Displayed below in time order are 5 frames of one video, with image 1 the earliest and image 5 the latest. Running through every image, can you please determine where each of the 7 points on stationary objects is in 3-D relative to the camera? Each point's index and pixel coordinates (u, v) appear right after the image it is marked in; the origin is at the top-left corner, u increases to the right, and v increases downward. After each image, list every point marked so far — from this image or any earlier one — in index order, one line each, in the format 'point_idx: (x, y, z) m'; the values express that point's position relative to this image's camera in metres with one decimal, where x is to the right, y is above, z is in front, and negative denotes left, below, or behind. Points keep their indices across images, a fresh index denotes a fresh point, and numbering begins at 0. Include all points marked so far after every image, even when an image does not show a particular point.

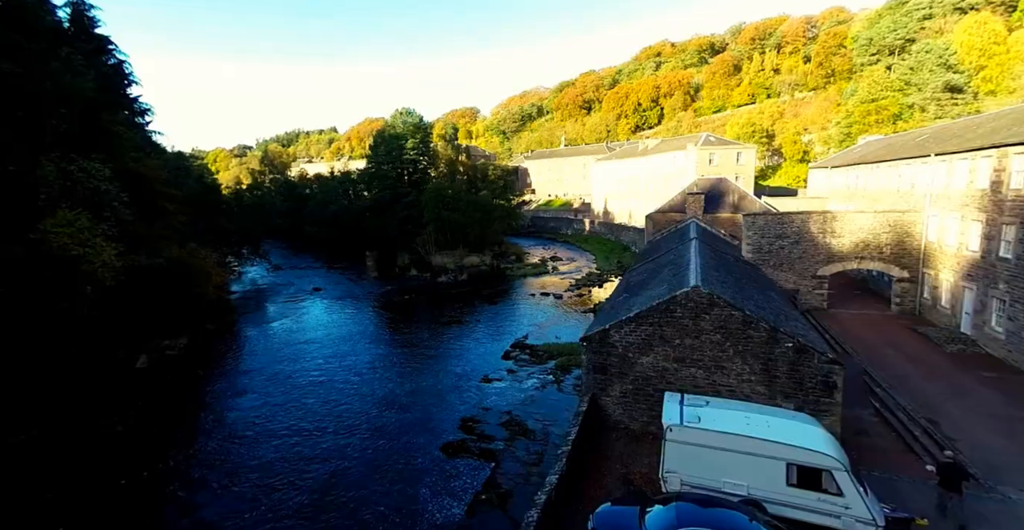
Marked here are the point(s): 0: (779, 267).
0: (+8.5, -0.1, +16.7) m
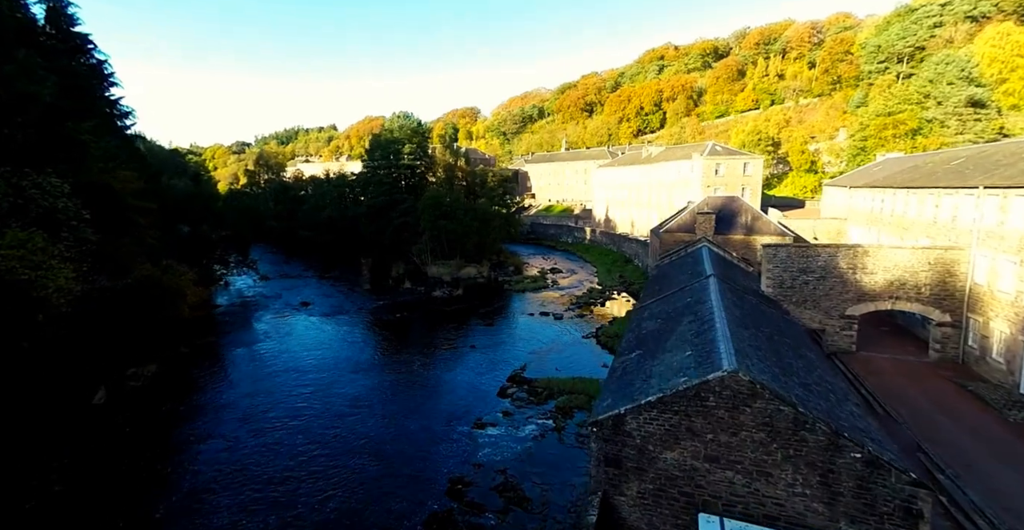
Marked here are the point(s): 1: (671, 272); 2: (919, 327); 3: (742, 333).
0: (+8.4, -1.1, +15.1) m
1: (+5.6, -0.3, +18.5) m
2: (+12.8, -2.0, +16.2) m
3: (+4.1, -1.2, +9.2) m
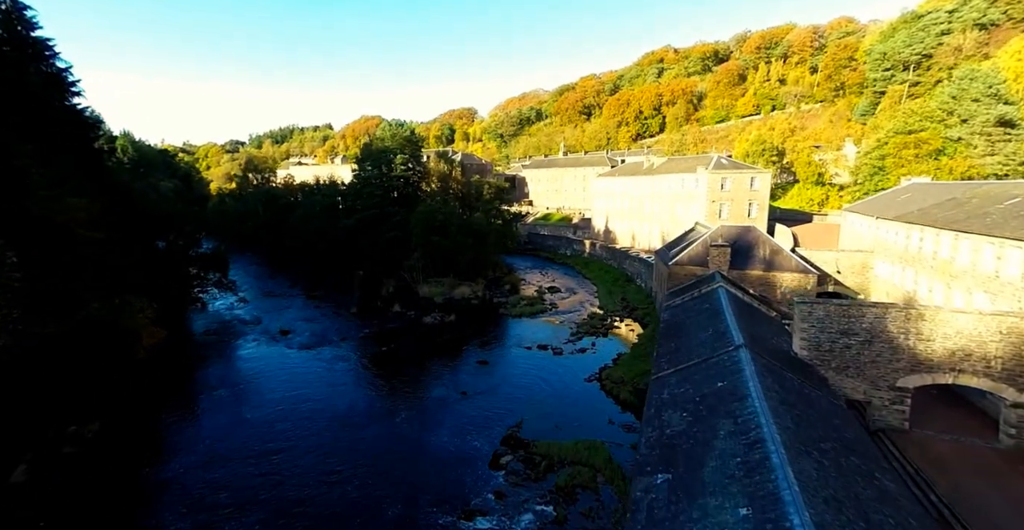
0: (+8.3, -2.7, +13.0) m
1: (+5.5, -1.8, +16.4) m
2: (+12.6, -3.6, +14.2) m
3: (+4.0, -2.7, +7.1) m
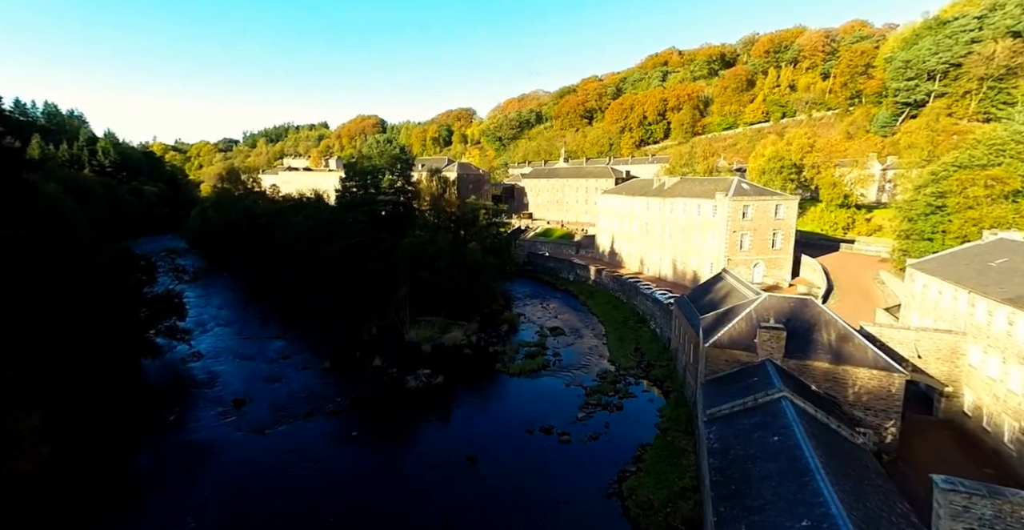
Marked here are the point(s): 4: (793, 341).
0: (+8.2, -5.5, +8.5) m
1: (+5.5, -4.6, +11.8) m
2: (+12.6, -6.5, +9.6) m
3: (+4.0, -5.6, +2.5) m
4: (+9.3, -2.6, +17.4) m
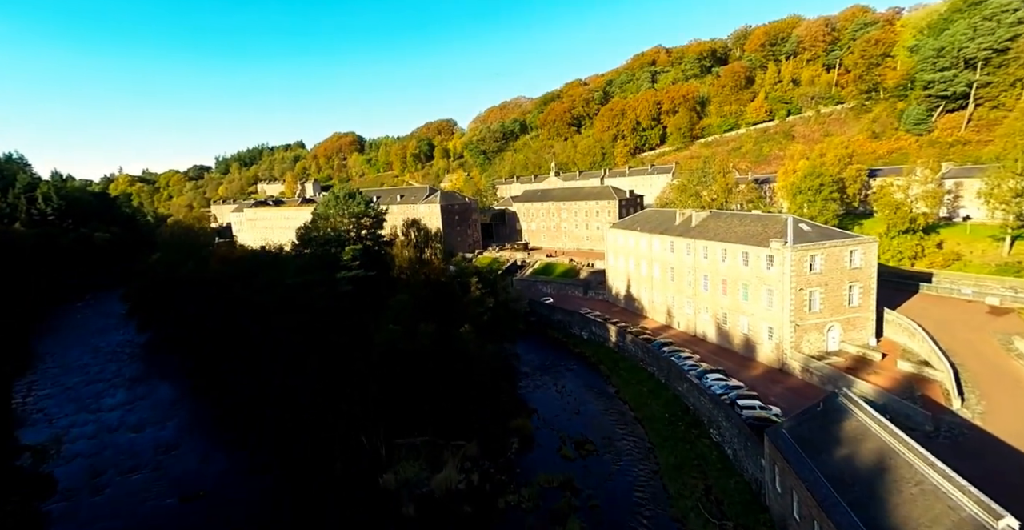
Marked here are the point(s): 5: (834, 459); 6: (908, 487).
0: (+9.5, -9.9, -1.3) m
1: (+6.6, -9.2, +2.0) m
2: (+13.9, -10.6, 0.0) m
3: (+5.4, -10.2, -7.3) m
4: (+10.2, -7.0, +7.7) m
5: (+10.4, -6.2, +17.0) m
6: (+10.8, -6.0, +14.4) m
